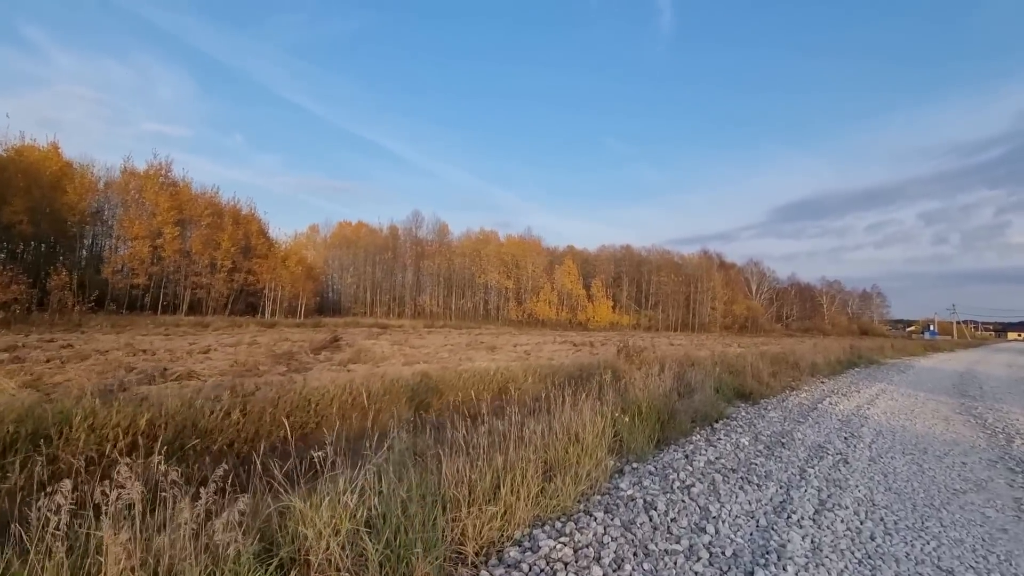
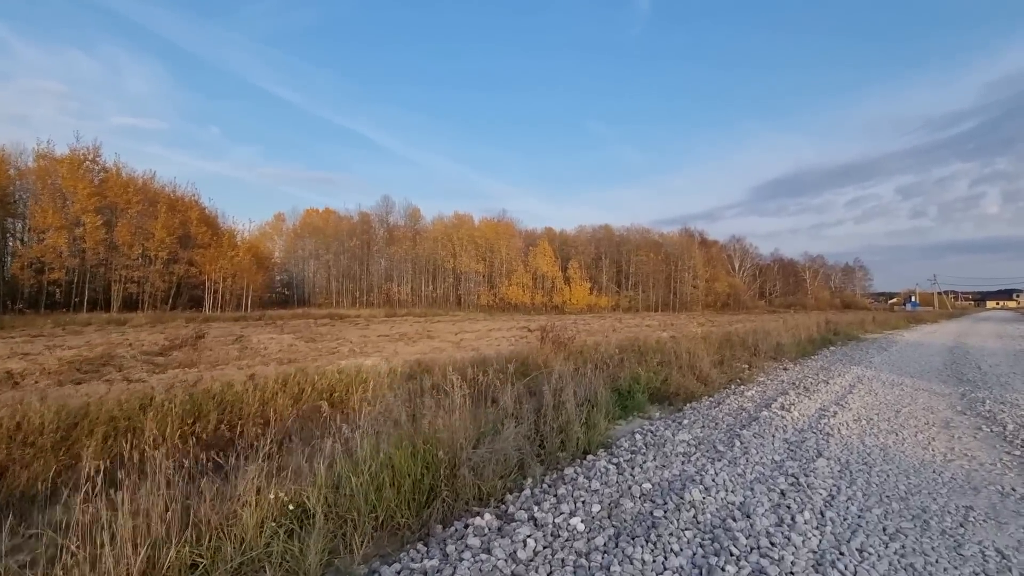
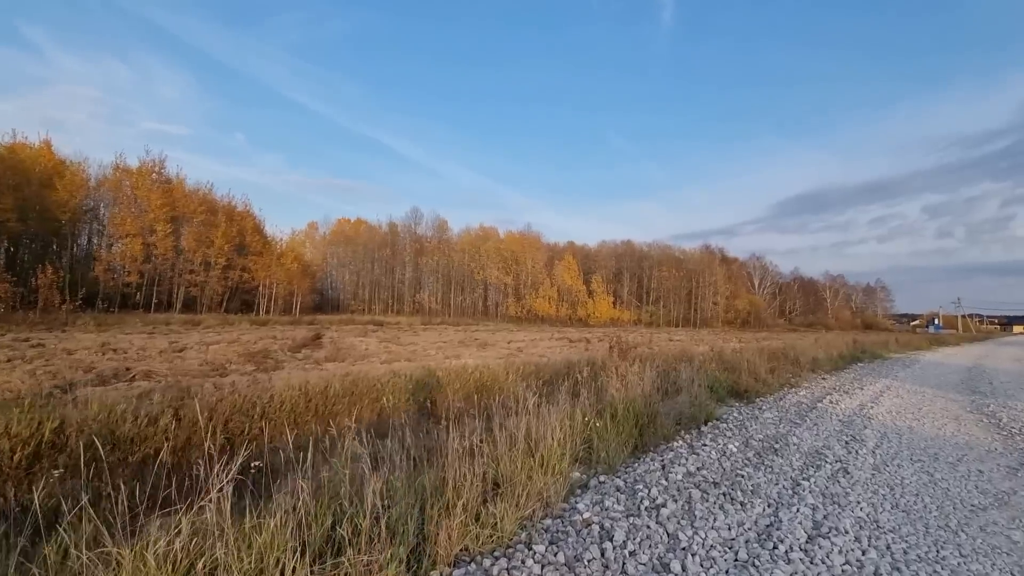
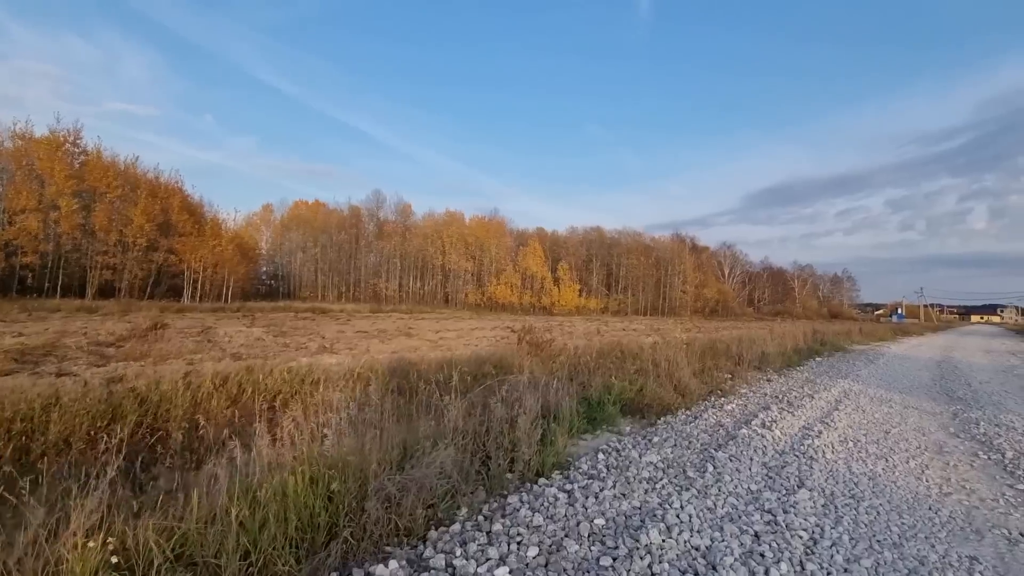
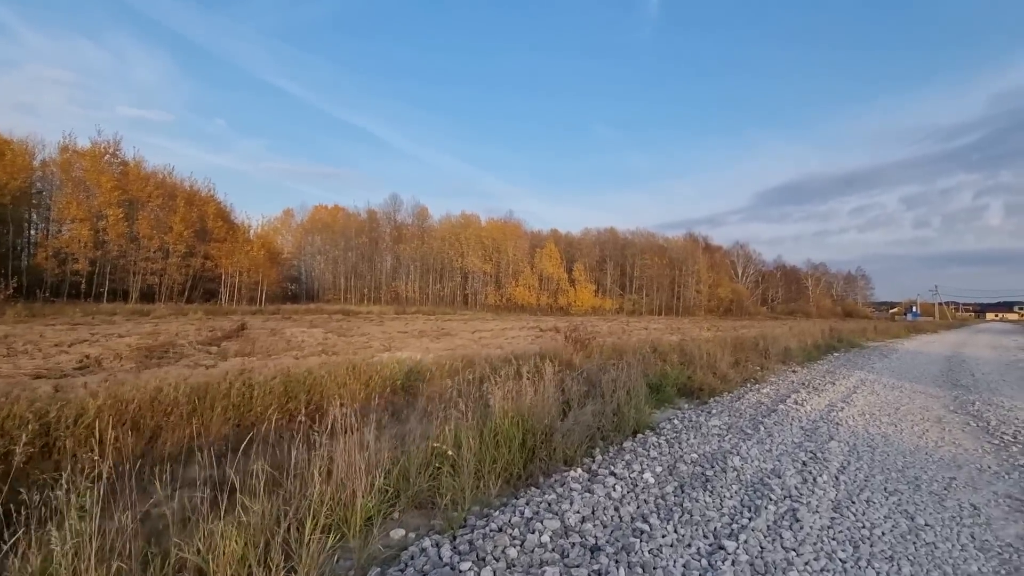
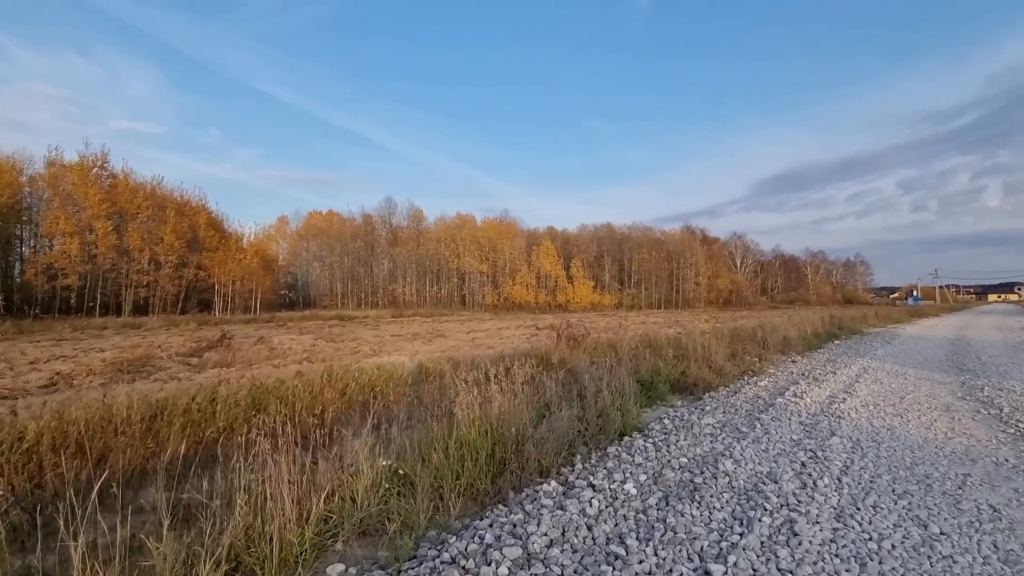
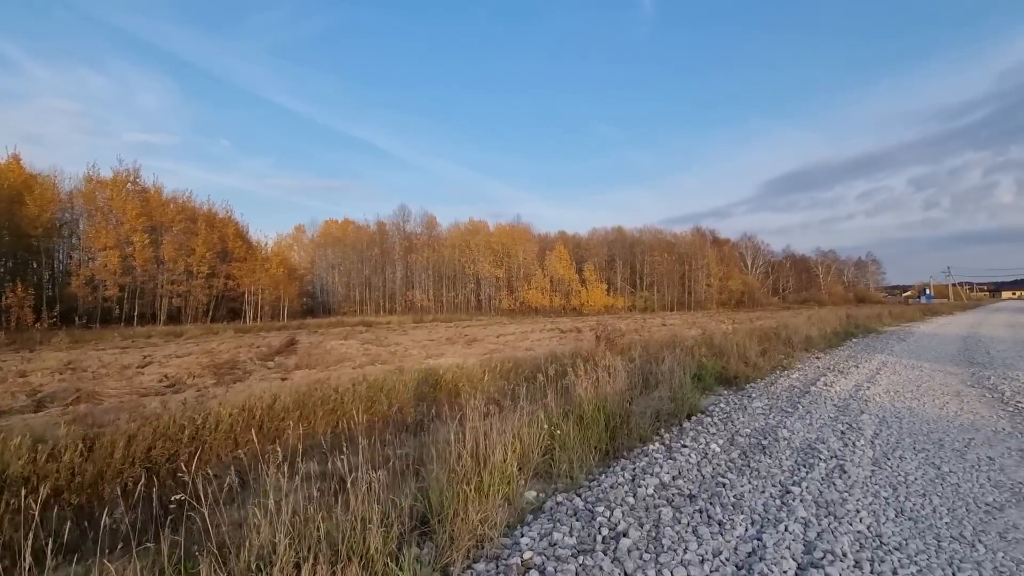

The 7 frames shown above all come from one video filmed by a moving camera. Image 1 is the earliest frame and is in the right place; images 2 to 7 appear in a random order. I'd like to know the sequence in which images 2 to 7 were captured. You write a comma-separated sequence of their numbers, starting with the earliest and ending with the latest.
3, 7, 5, 6, 2, 4
